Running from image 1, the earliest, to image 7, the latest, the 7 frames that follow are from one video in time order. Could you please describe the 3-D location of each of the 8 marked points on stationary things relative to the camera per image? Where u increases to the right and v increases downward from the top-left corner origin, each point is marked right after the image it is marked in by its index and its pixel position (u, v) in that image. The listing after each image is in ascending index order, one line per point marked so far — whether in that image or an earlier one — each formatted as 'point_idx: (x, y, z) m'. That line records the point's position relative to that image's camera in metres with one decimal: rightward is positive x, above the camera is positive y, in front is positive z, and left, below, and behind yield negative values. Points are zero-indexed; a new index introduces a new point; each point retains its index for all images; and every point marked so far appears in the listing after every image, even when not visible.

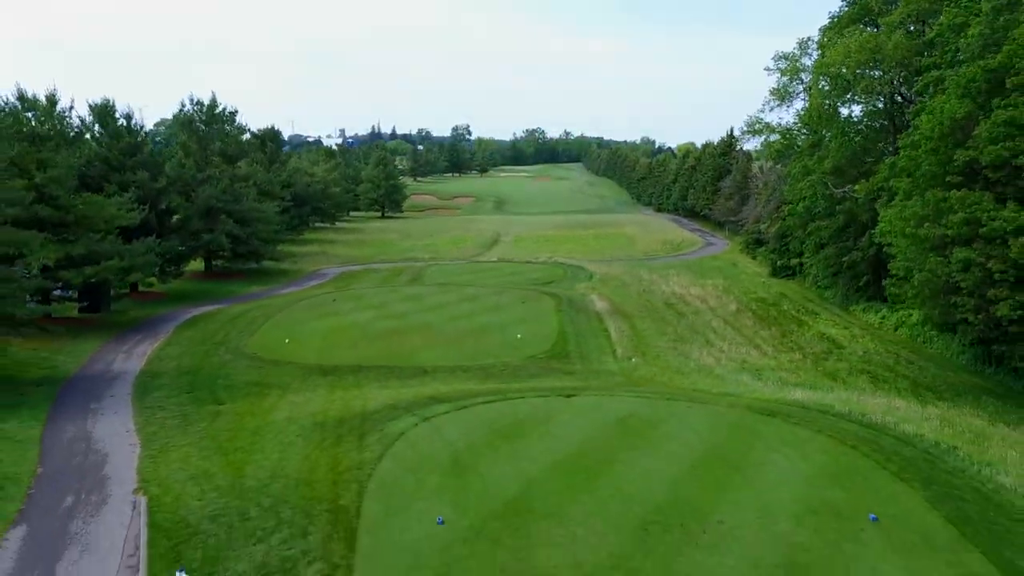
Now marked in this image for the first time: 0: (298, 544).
0: (-3.4, -4.0, +14.1) m
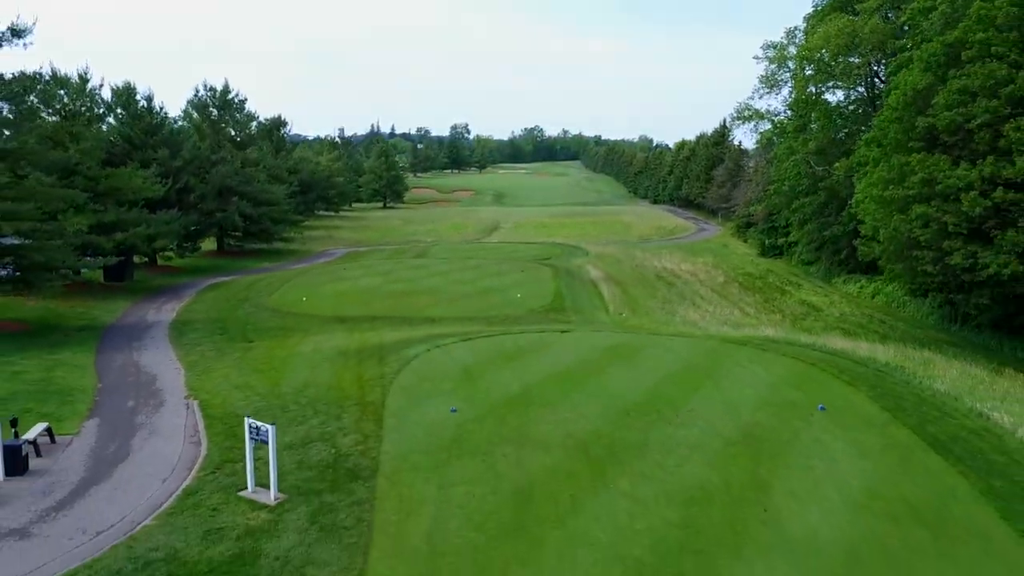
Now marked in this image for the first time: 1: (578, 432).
0: (-3.3, -2.5, +16.7) m
1: (+1.2, -2.6, +15.9) m
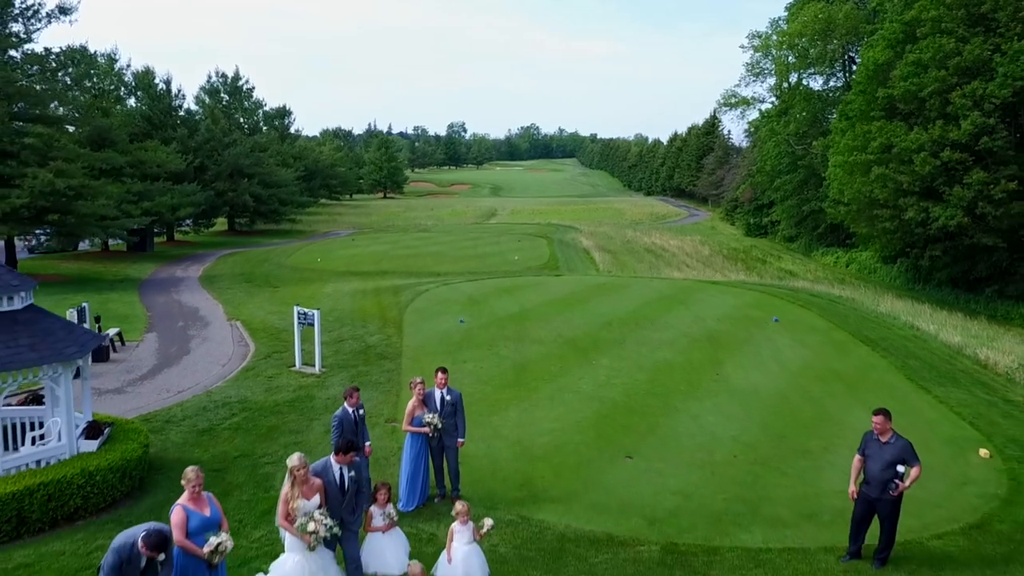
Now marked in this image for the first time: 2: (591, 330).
0: (-3.3, -0.9, +19.7) m
1: (+1.2, -1.0, +18.9) m
2: (+1.7, -0.9, +19.3) m
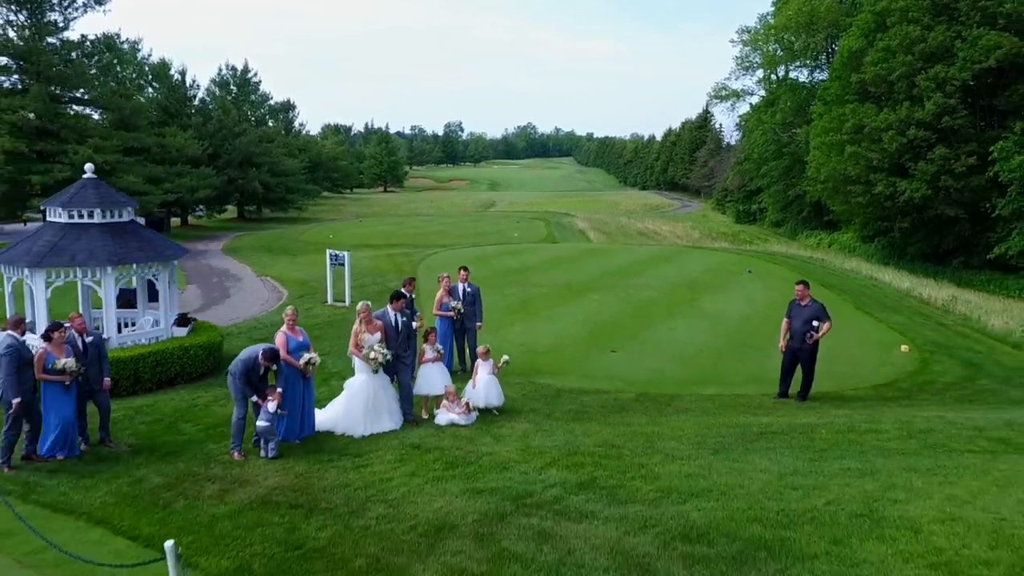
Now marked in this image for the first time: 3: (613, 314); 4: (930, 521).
0: (-3.3, +0.2, +22.1) m
1: (+1.2, +0.2, +21.3) m
2: (+1.8, +0.2, +21.8) m
3: (+1.9, -0.5, +17.0) m
4: (+2.8, -1.5, +5.9) m
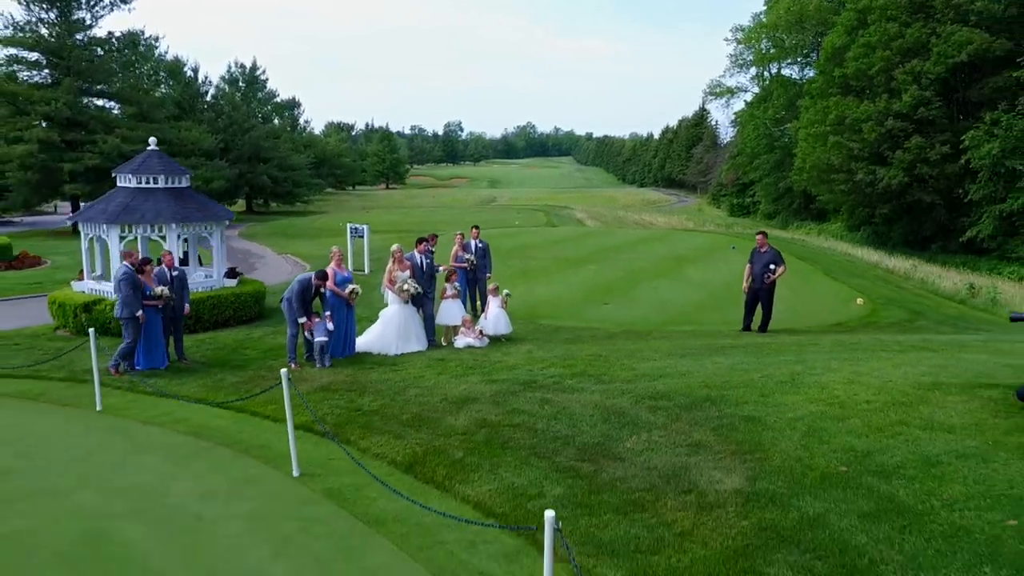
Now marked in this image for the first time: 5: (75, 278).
0: (-3.2, +0.9, +24.1) m
1: (+1.3, +0.8, +23.3) m
2: (+1.9, +0.9, +23.8) m
3: (+2.0, +0.2, +19.0) m
4: (+2.9, -0.8, +7.9) m
5: (-9.7, +0.2, +19.7) m
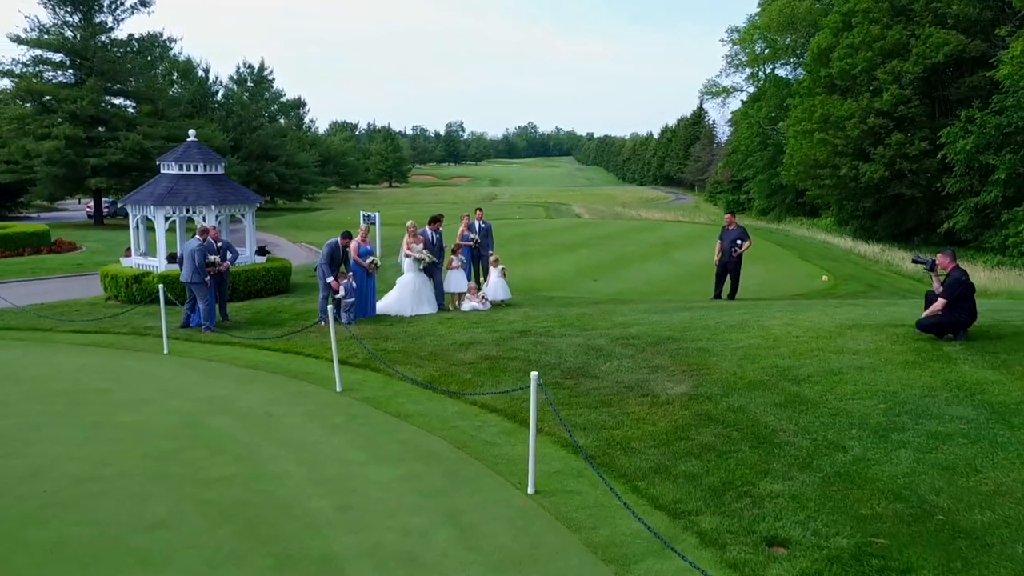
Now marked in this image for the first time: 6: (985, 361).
0: (-3.2, +1.3, +25.8) m
1: (+1.3, +1.3, +25.0) m
2: (+1.9, +1.4, +25.5) m
3: (+2.0, +0.6, +20.7) m
4: (+2.8, -0.4, +9.6) m
5: (-9.7, +0.6, +21.4) m
6: (+4.0, -0.6, +7.6) m
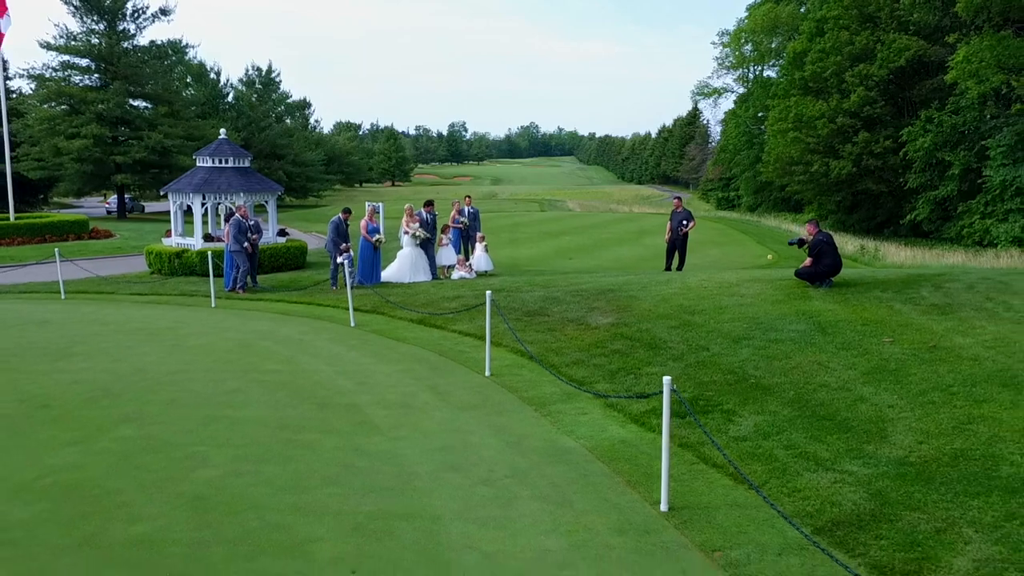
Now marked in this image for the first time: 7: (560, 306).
0: (-3.5, +1.8, +28.5) m
1: (+1.0, +1.8, +27.7) m
2: (+1.6, +1.8, +28.1) m
3: (+1.7, +1.1, +23.3) m
4: (+2.5, +0.1, +12.2) m
5: (-10.0, +1.1, +24.1) m
6: (+3.7, -0.1, +10.2) m
7: (+0.6, -0.2, +11.2) m
